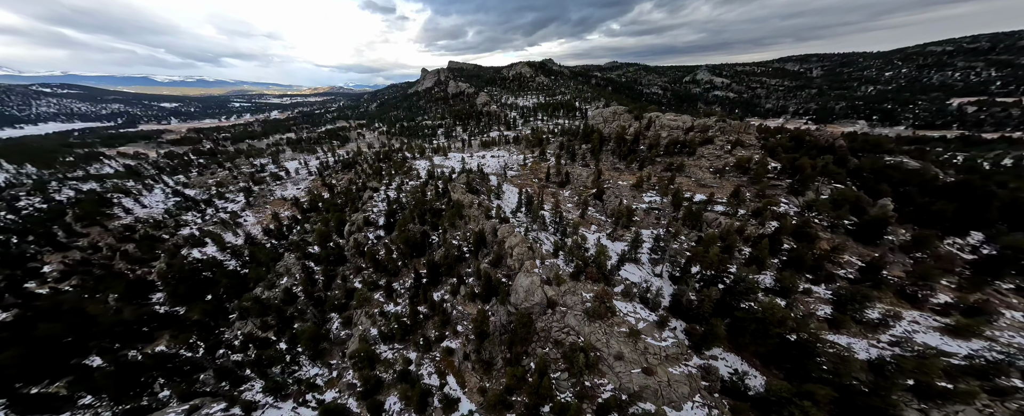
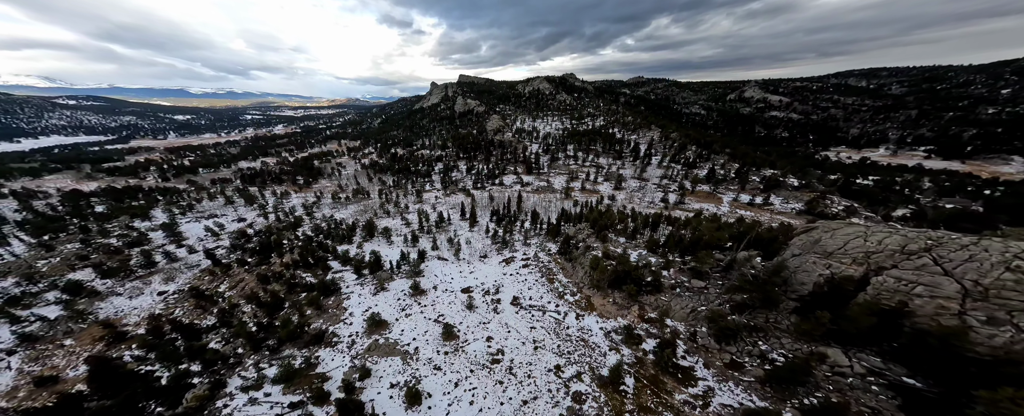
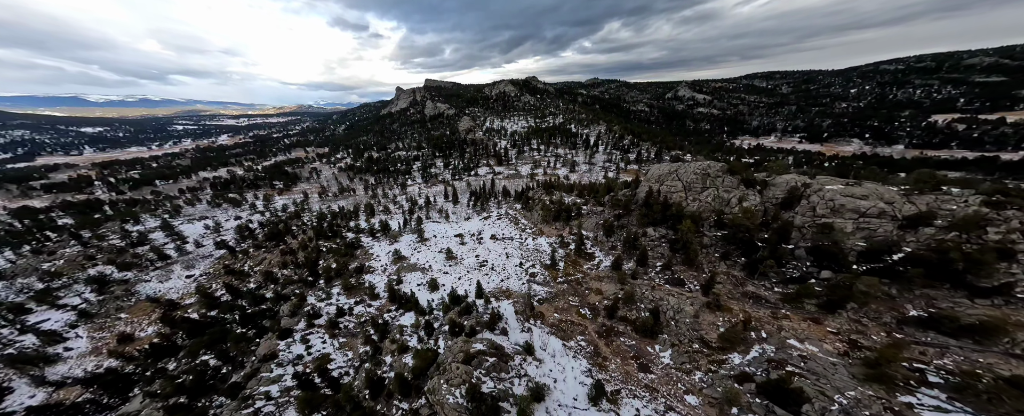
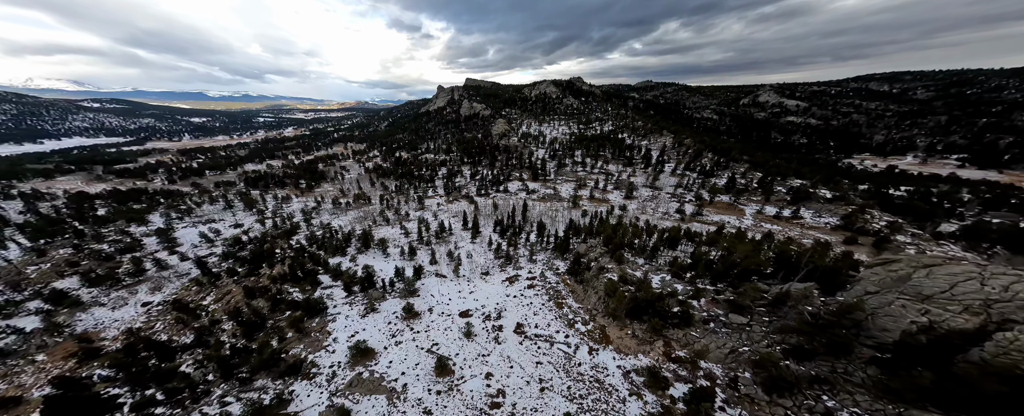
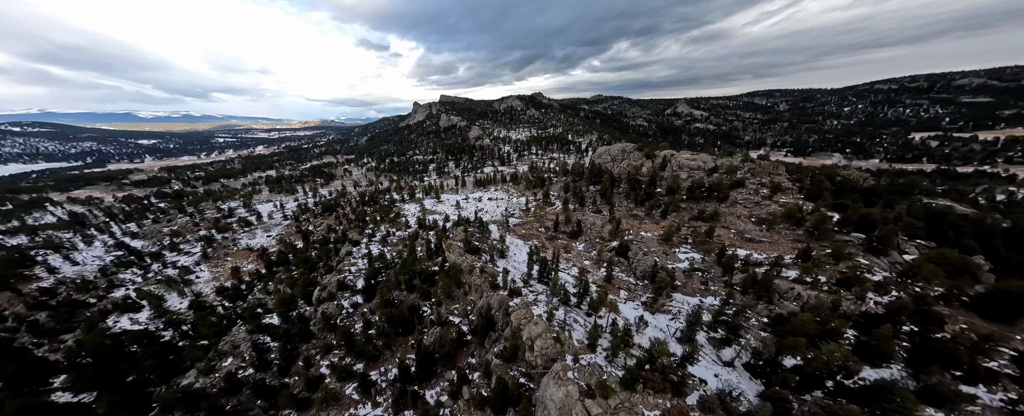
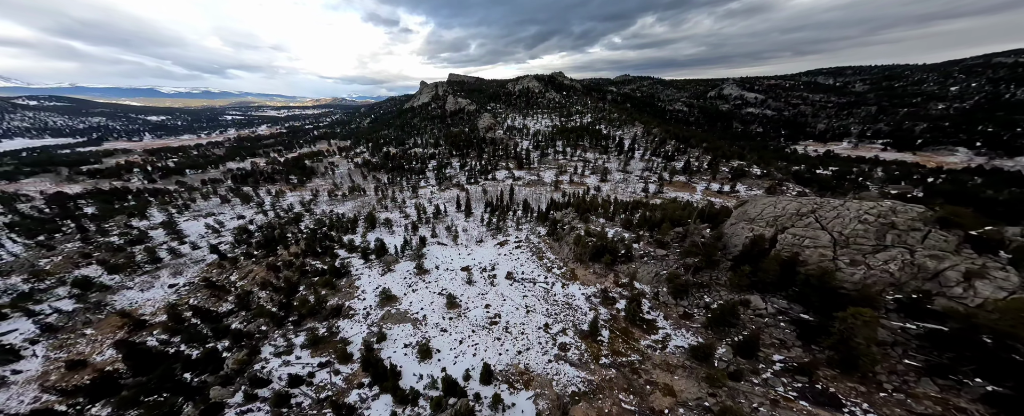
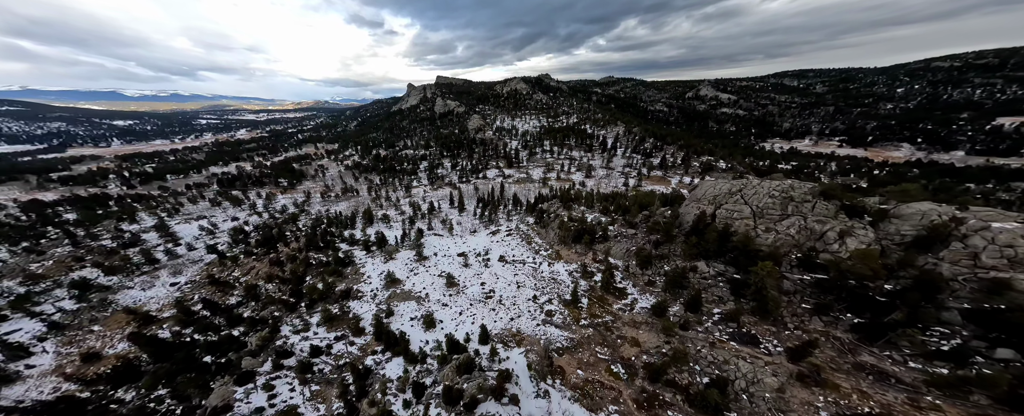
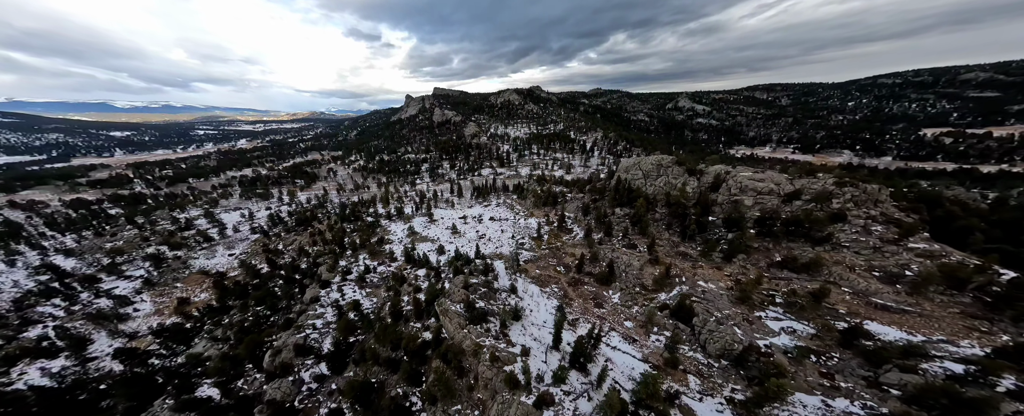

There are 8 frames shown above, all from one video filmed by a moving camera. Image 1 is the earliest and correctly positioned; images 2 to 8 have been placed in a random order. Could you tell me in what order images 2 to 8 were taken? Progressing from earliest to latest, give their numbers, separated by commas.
5, 8, 3, 7, 6, 2, 4
